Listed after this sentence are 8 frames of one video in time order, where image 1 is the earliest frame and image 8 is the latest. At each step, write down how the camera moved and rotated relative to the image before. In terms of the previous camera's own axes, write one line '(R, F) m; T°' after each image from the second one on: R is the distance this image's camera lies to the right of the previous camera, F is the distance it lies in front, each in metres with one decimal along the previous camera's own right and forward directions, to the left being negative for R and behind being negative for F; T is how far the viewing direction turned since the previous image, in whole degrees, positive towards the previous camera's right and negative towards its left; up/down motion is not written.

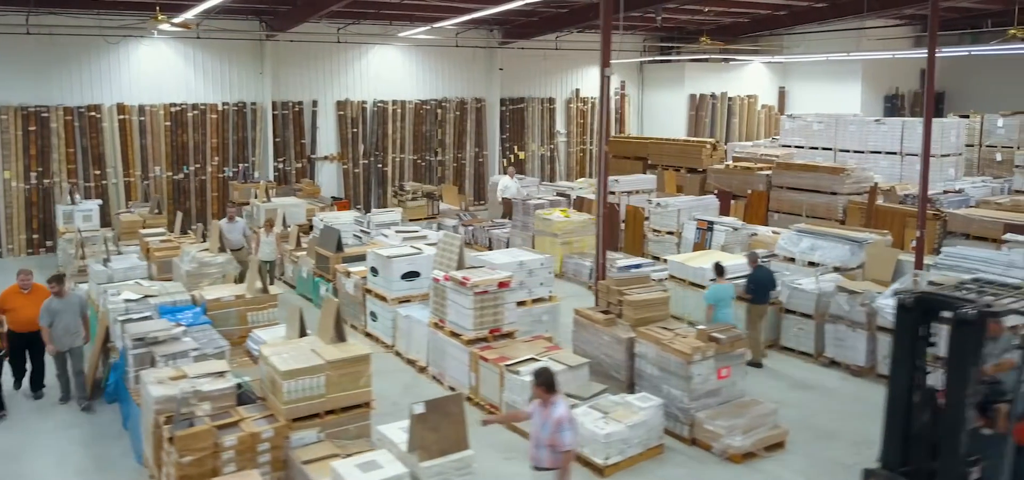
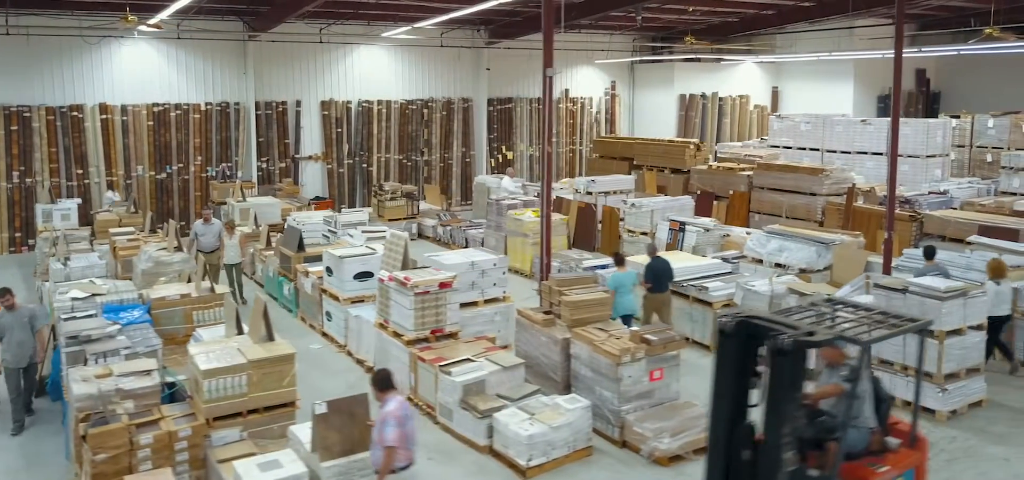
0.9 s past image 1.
(+0.8, 0.0) m; -1°
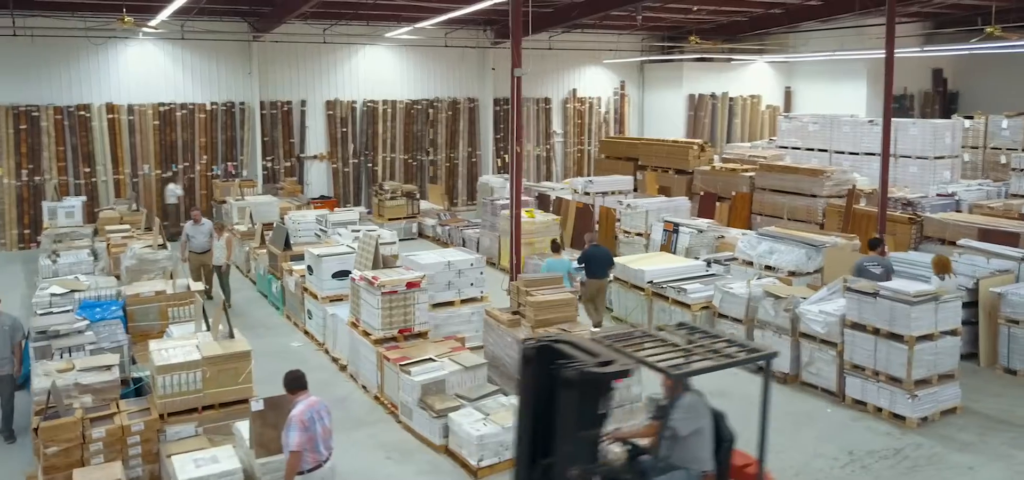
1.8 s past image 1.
(+0.6, 0.0) m; -2°
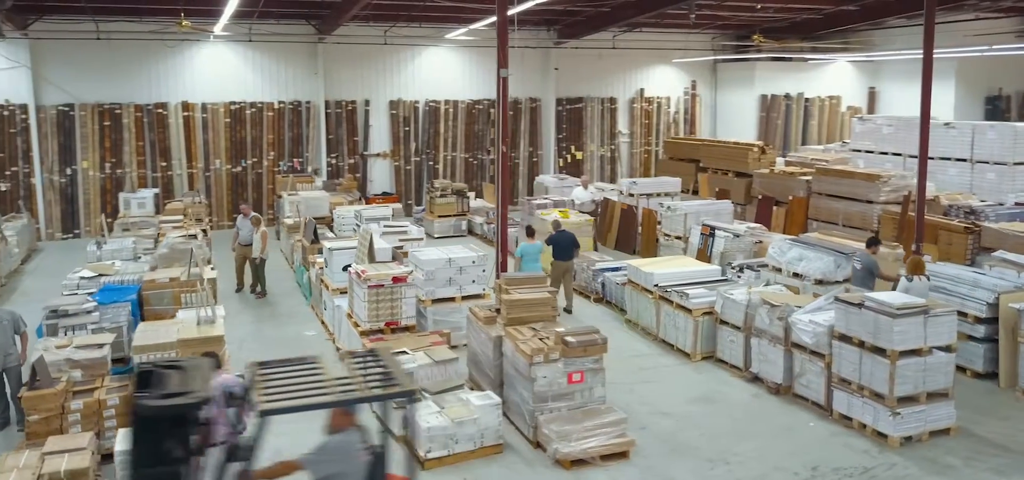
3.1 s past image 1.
(+1.3, 0.0) m; -8°
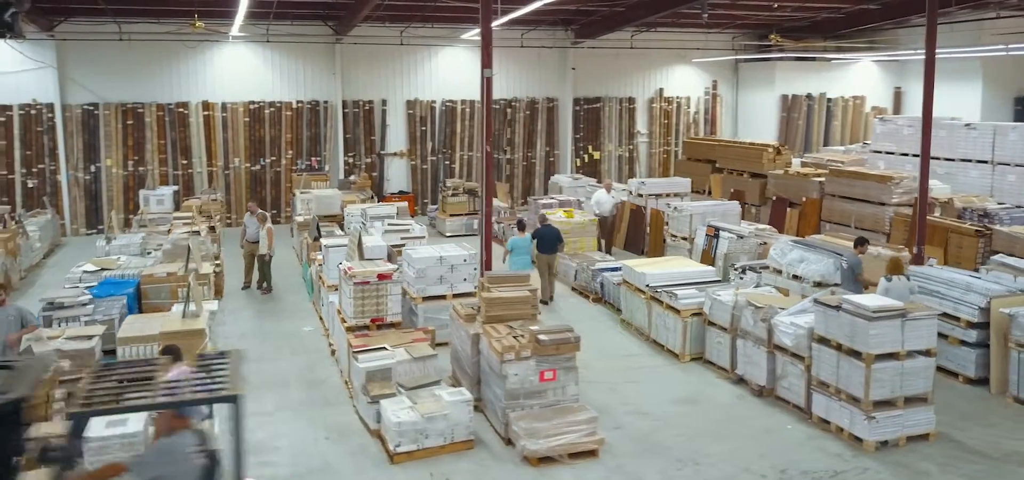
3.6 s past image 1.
(+0.6, -0.1) m; -3°
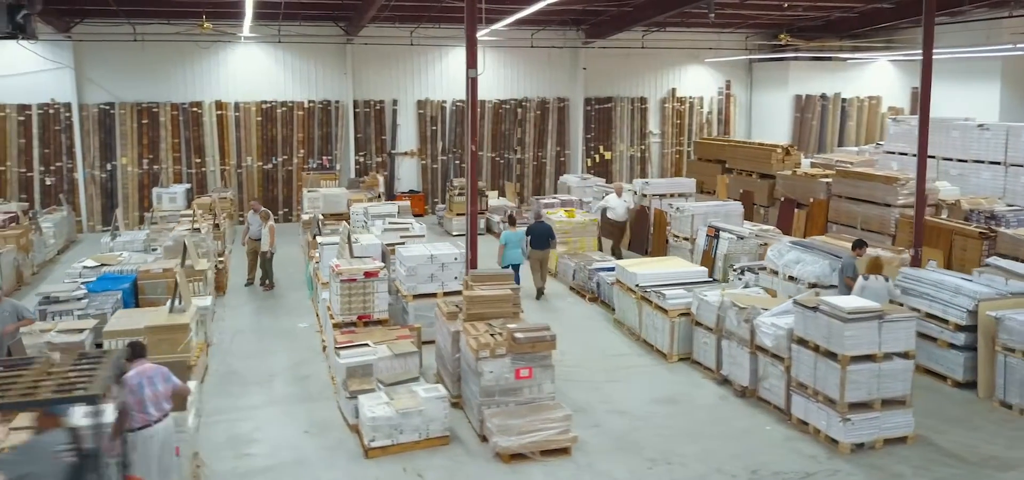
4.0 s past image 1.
(+0.5, -0.1) m; -2°
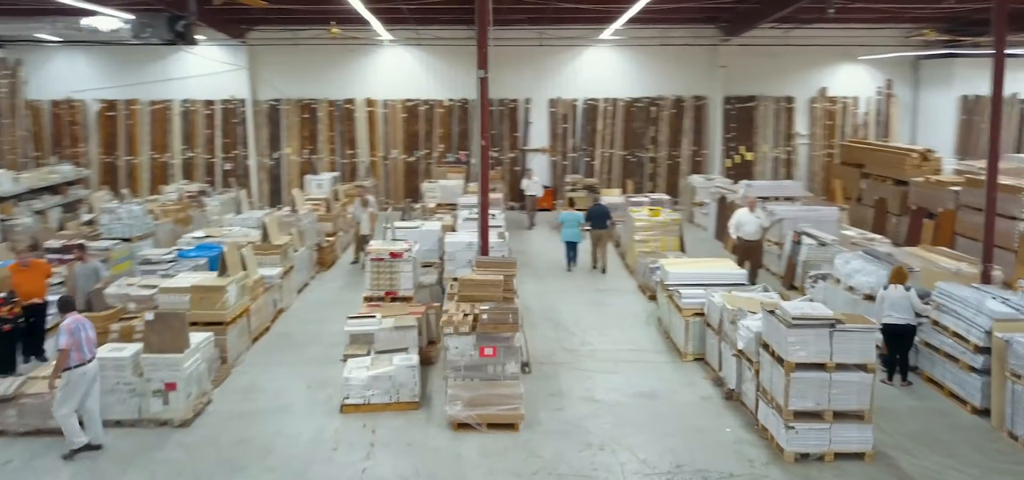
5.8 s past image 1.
(+2.4, -0.2) m; -15°
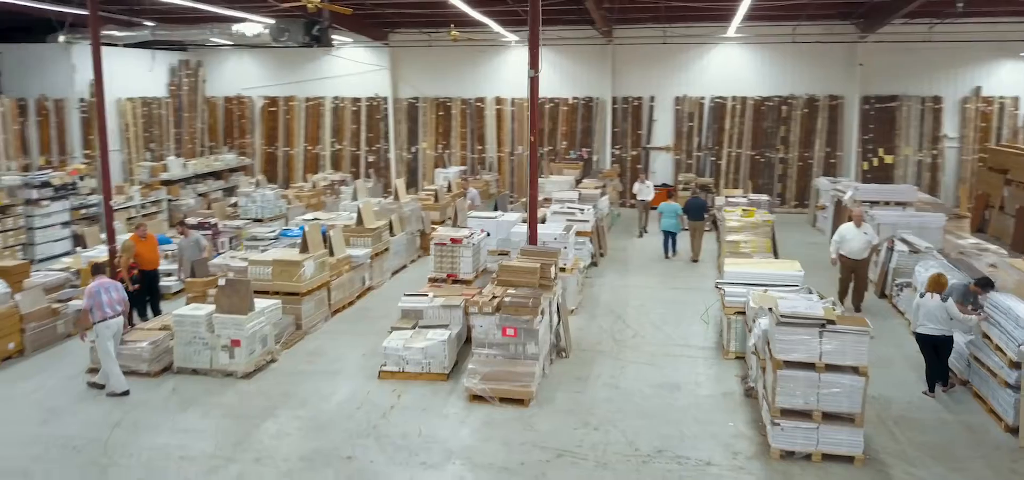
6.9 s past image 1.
(+1.6, -0.4) m; -13°
